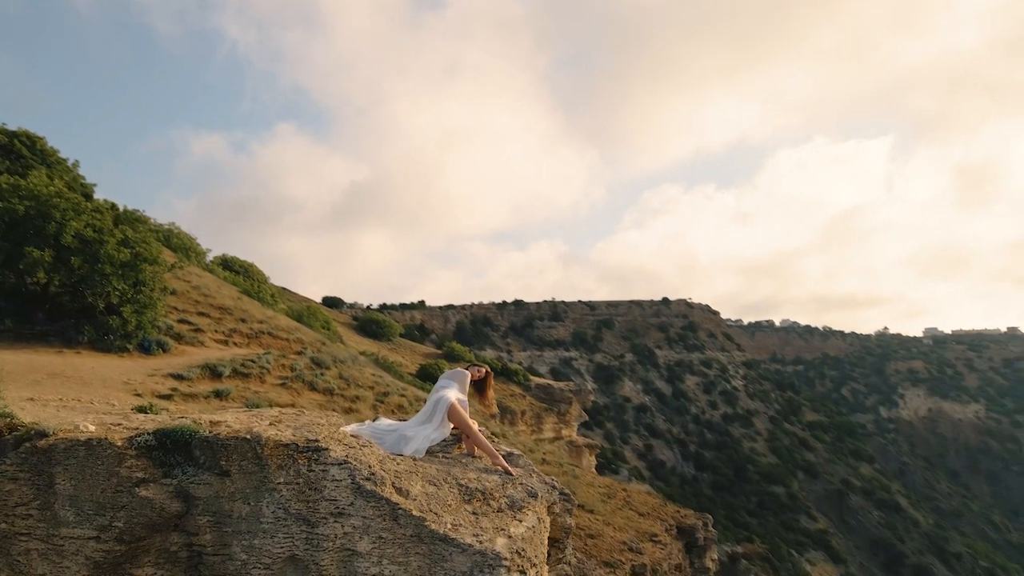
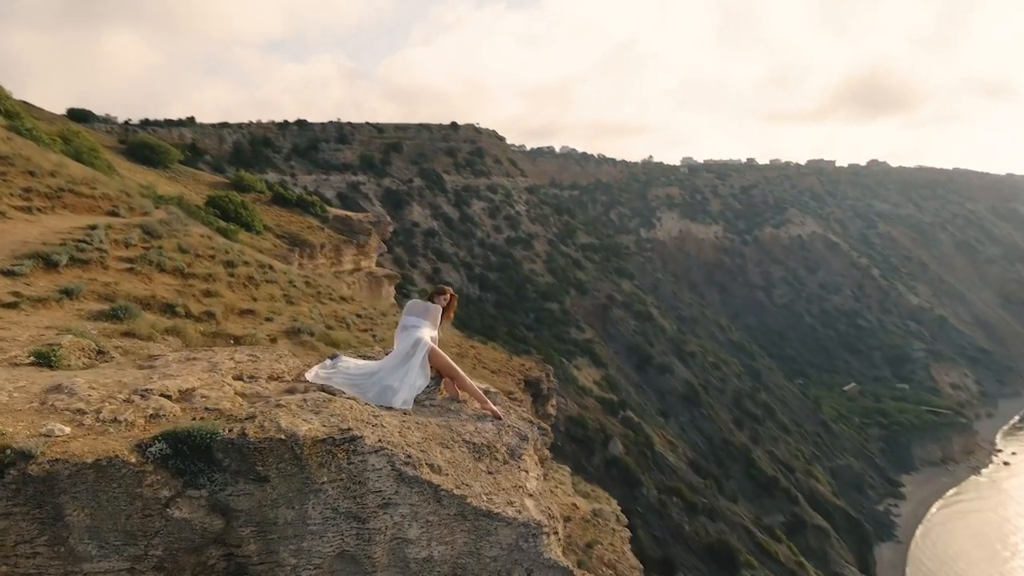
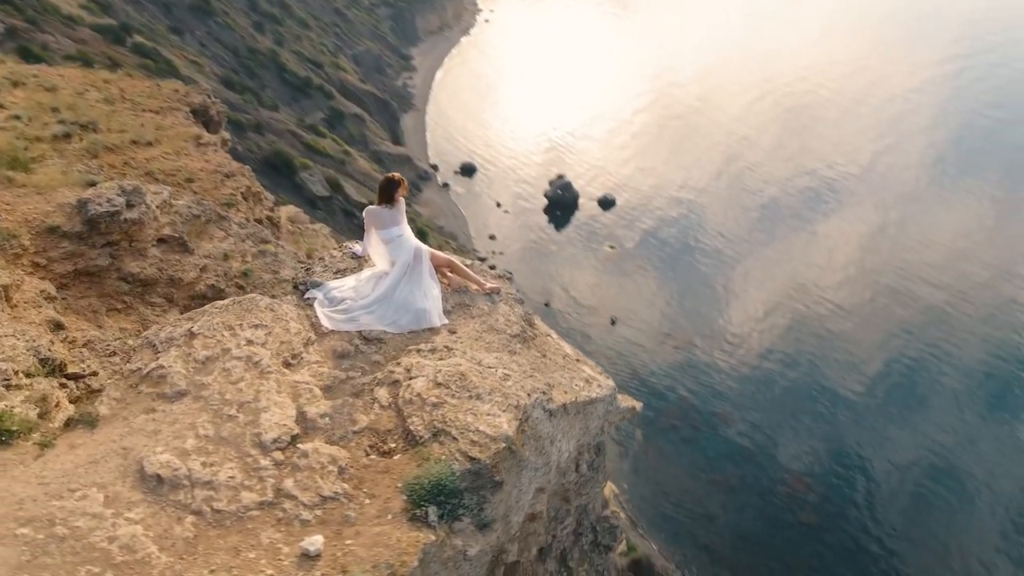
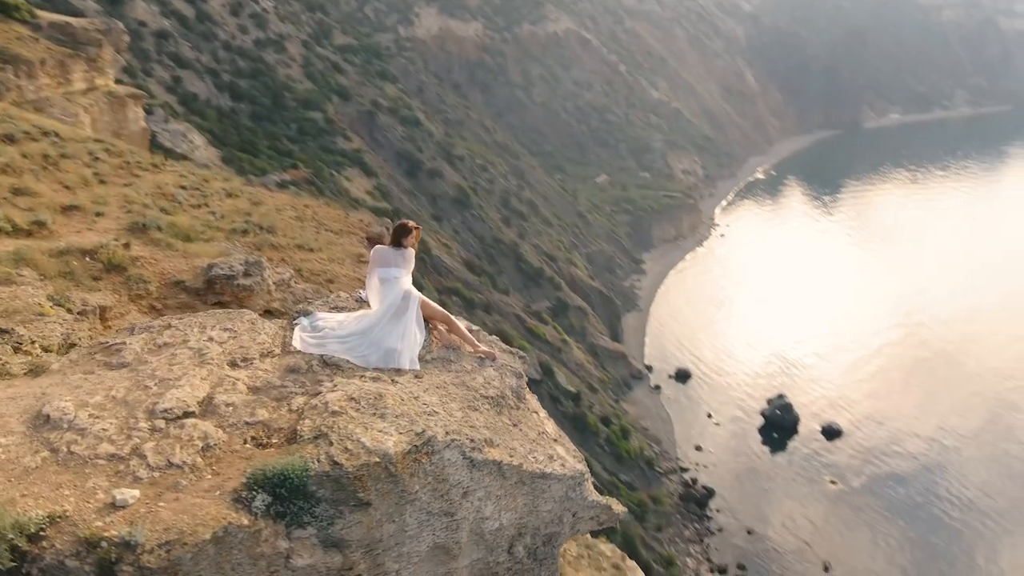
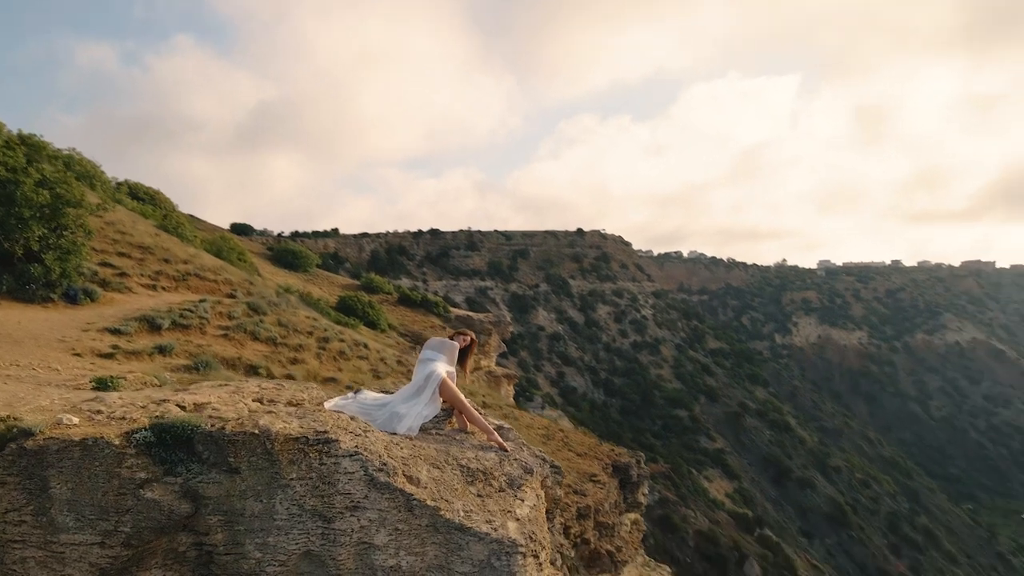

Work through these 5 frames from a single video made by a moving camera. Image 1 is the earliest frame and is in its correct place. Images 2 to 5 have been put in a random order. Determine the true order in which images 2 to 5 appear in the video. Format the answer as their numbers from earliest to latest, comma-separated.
5, 2, 4, 3
